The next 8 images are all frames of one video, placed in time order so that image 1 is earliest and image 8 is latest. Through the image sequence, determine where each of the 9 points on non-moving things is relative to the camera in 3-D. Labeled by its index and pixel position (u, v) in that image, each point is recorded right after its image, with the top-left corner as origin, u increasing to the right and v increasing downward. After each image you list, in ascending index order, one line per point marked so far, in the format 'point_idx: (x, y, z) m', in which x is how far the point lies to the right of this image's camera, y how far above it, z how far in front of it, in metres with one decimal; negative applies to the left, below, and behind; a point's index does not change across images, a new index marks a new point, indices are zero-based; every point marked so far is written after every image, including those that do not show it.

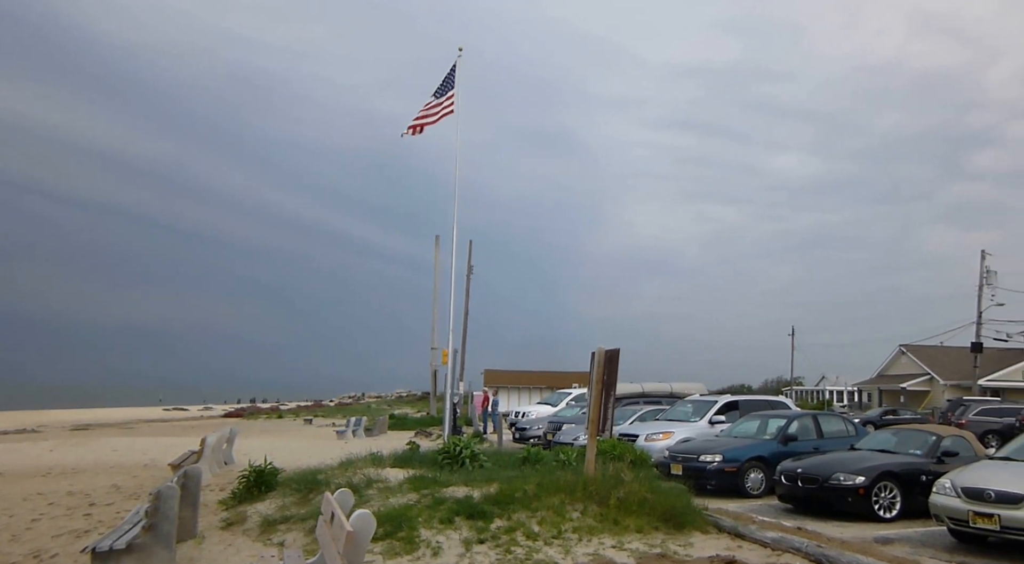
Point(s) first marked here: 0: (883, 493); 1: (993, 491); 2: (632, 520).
0: (+4.5, -2.8, +9.0) m
1: (+4.9, -2.1, +7.1) m
2: (+1.3, -2.8, +8.2) m
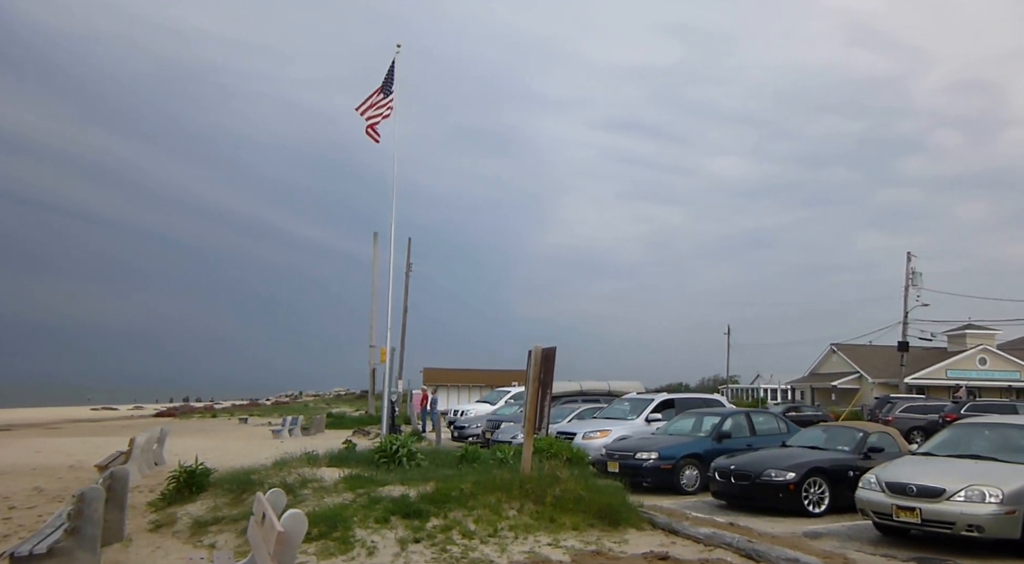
0: (+3.7, -2.8, +9.2) m
1: (+4.2, -2.1, +7.3) m
2: (+0.6, -2.8, +8.3) m
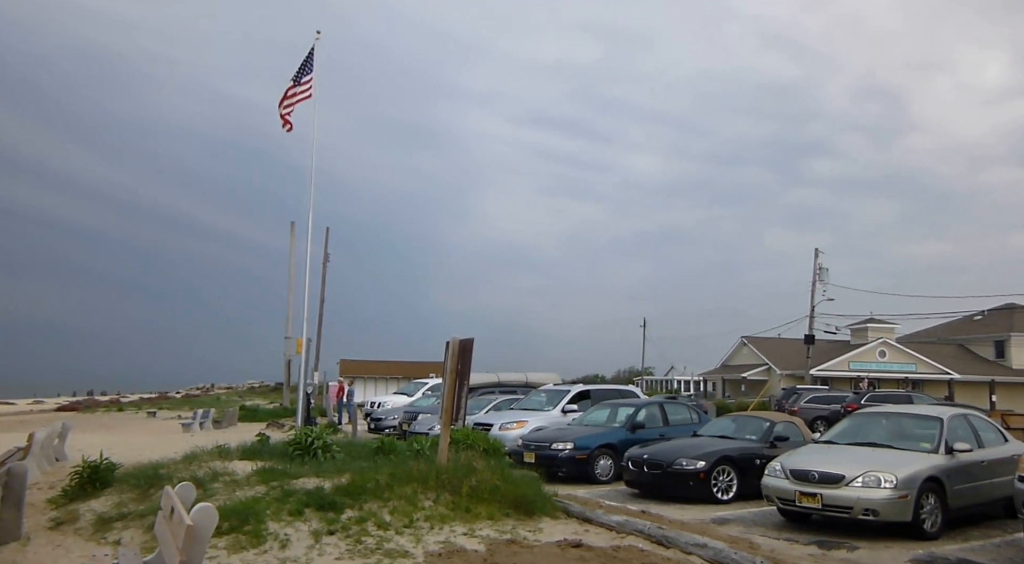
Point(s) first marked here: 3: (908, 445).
0: (+2.7, -2.6, +9.5) m
1: (+3.3, -2.1, +7.5) m
2: (-0.4, -2.7, +8.3) m
3: (+4.4, -1.8, +7.8) m
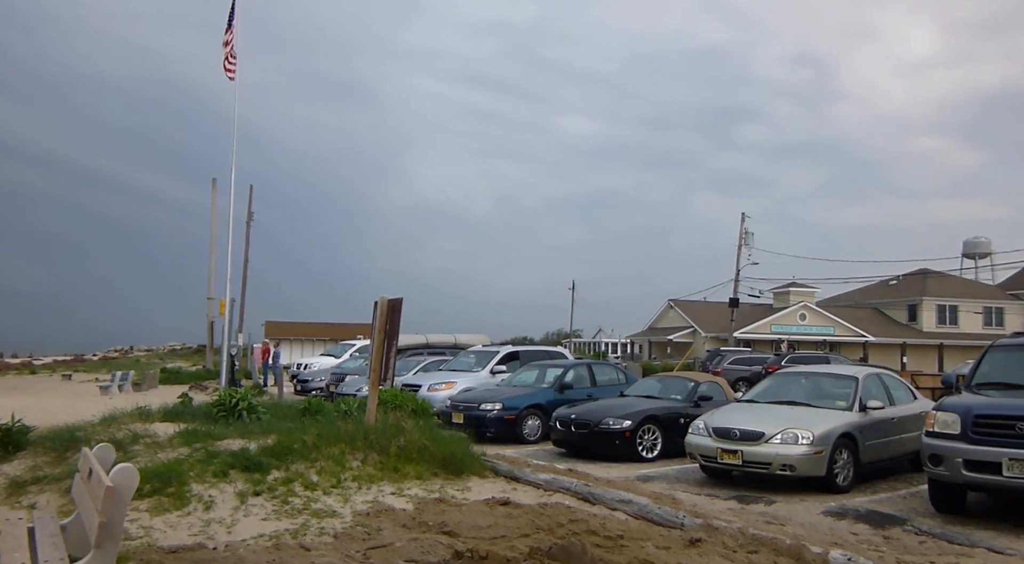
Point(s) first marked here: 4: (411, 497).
0: (+1.8, -2.1, +9.6) m
1: (+2.5, -1.6, +7.8) m
2: (-1.2, -2.2, +8.4) m
3: (+3.6, -1.4, +8.0) m
4: (-1.1, -2.4, +7.8) m
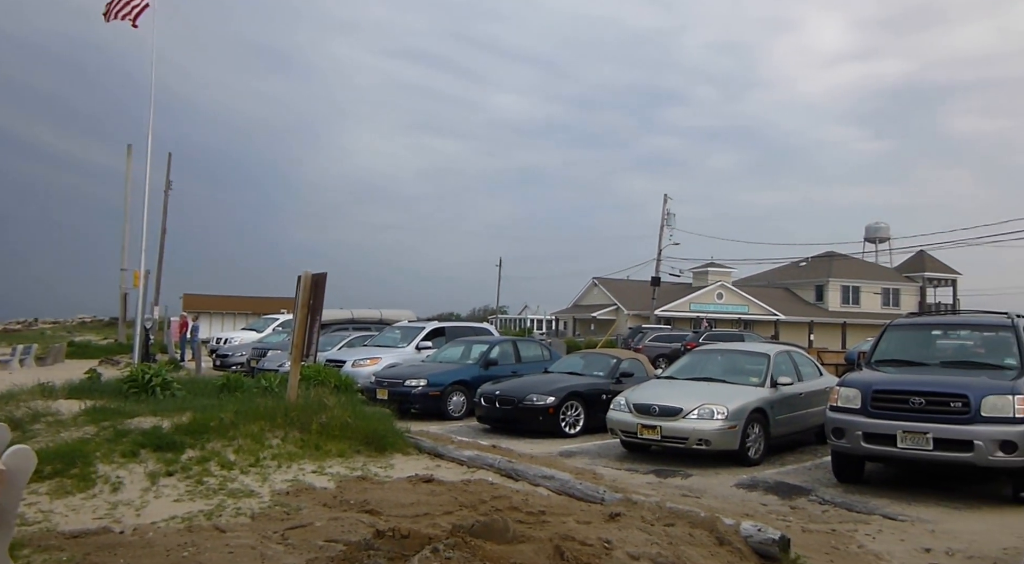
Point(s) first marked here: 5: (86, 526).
0: (+0.8, -1.8, +9.8) m
1: (+1.6, -1.4, +8.0) m
2: (-2.1, -1.9, +8.3) m
3: (+2.7, -1.2, +8.3) m
4: (-2.0, -2.1, +7.7) m
5: (-3.7, -2.1, +6.1) m
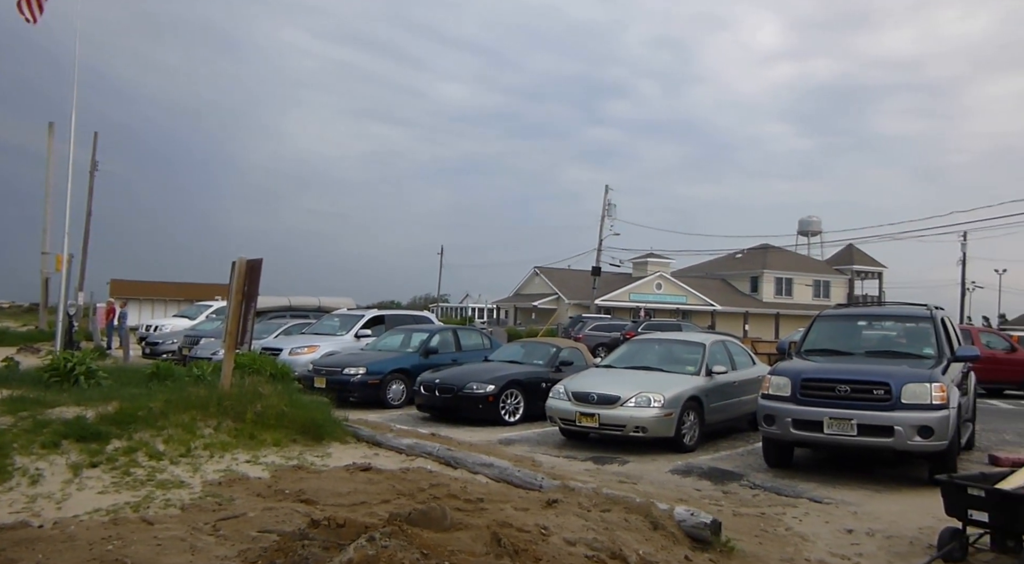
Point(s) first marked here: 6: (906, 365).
0: (0.0, -1.7, +9.9) m
1: (+1.0, -1.3, +8.1) m
2: (-2.8, -1.8, +8.1) m
3: (+2.0, -1.1, +8.5) m
4: (-2.7, -2.0, +7.5) m
5: (-4.3, -2.0, +5.8) m
6: (+4.3, -0.9, +7.6) m
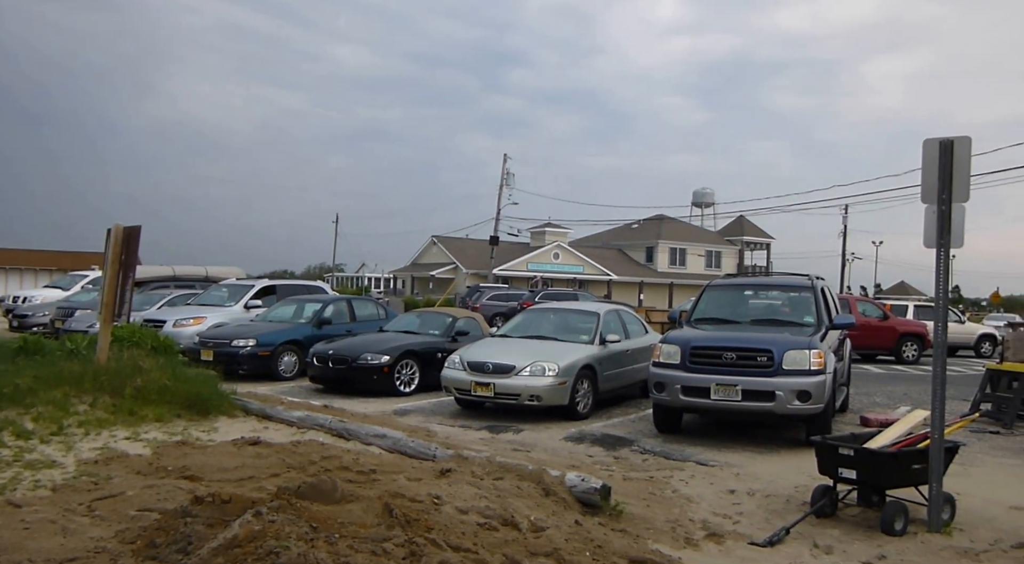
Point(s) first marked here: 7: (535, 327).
0: (-1.4, -1.3, +9.8) m
1: (-0.2, -0.9, +8.1) m
2: (-4.0, -1.4, +7.9) m
3: (+0.8, -0.7, +8.6) m
4: (-3.8, -1.6, +7.3) m
5: (-5.2, -1.7, +5.4) m
6: (+3.1, -0.6, +7.9) m
7: (+0.4, -0.6, +9.0) m
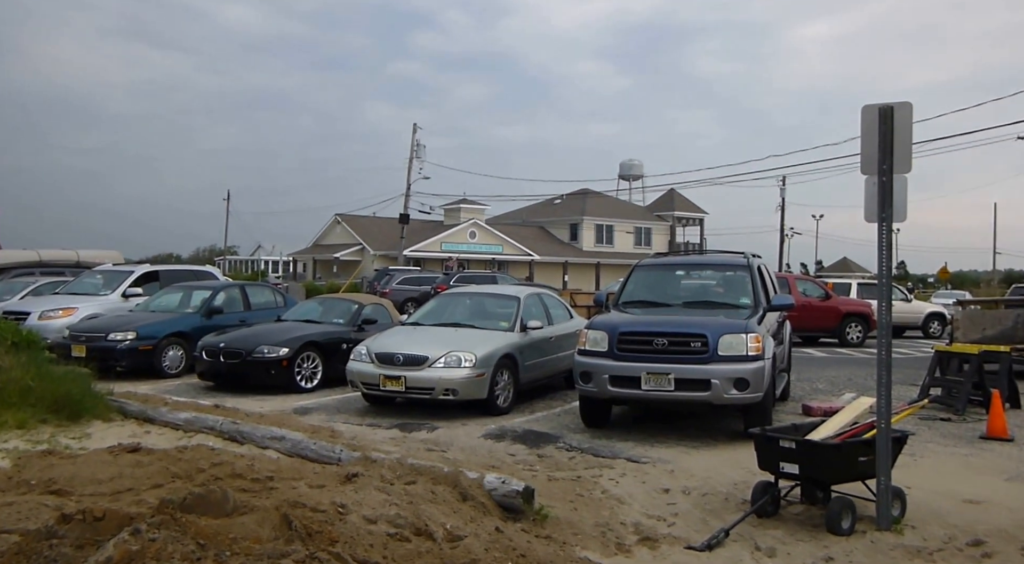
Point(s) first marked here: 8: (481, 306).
0: (-2.3, -1.1, +9.0) m
1: (-1.1, -0.8, +7.4) m
2: (-4.9, -1.3, +7.0) m
3: (-0.2, -0.5, +7.9) m
4: (-4.7, -1.5, +6.4) m
5: (-6.0, -1.6, +4.5) m
6: (+2.2, -0.4, +7.3) m
7: (-0.6, -0.4, +8.2) m
8: (-0.2, -0.3, +8.2) m
